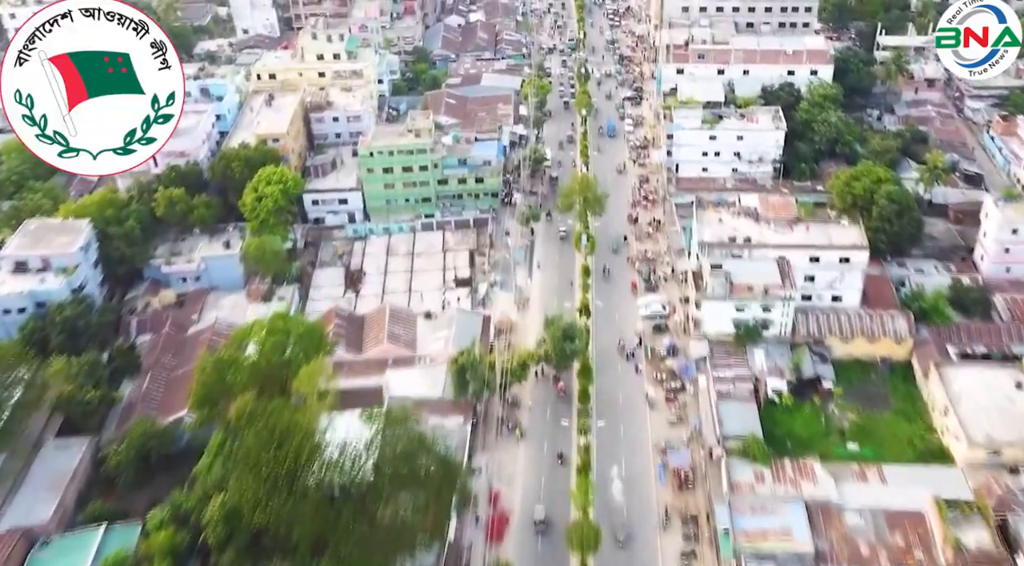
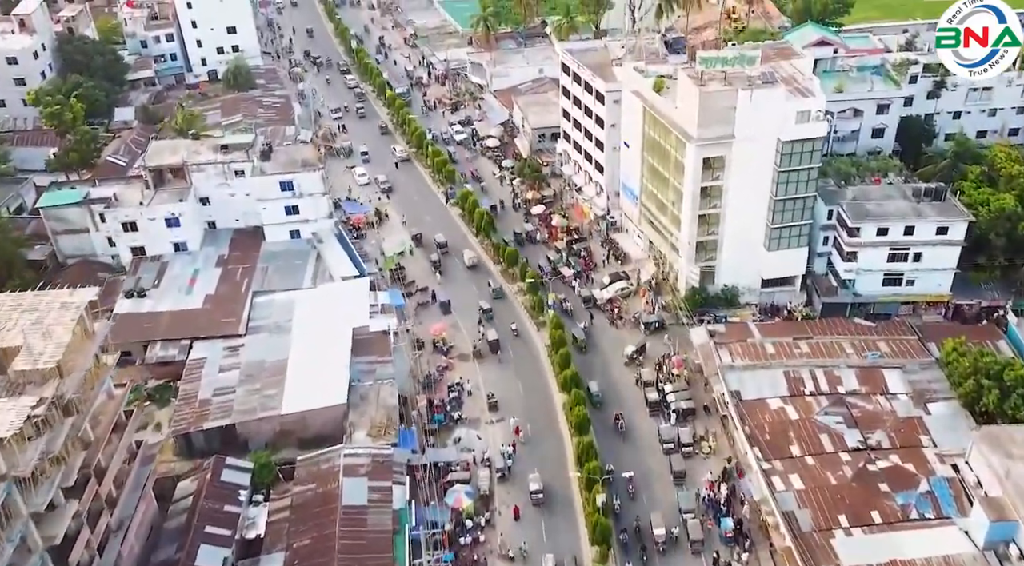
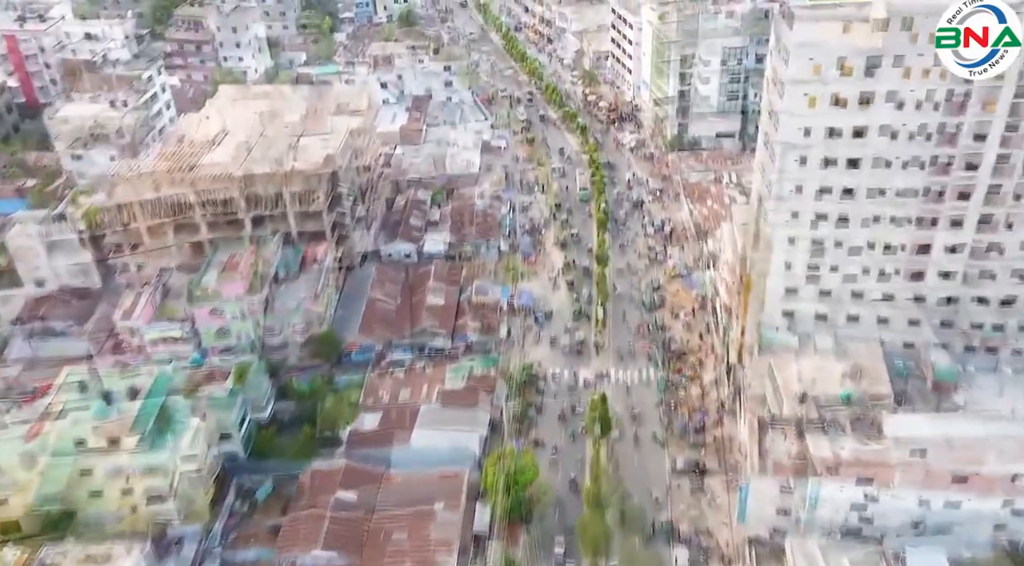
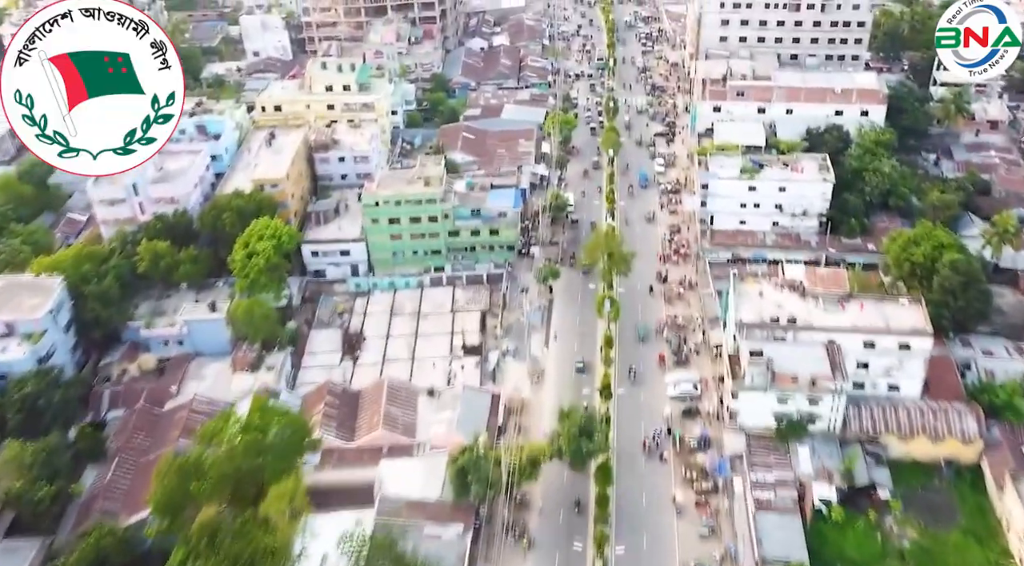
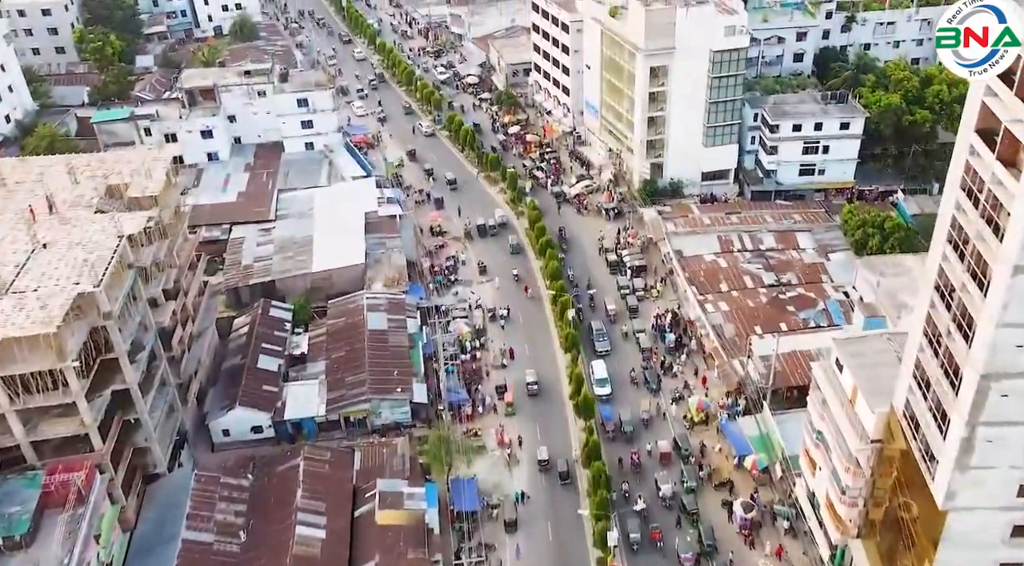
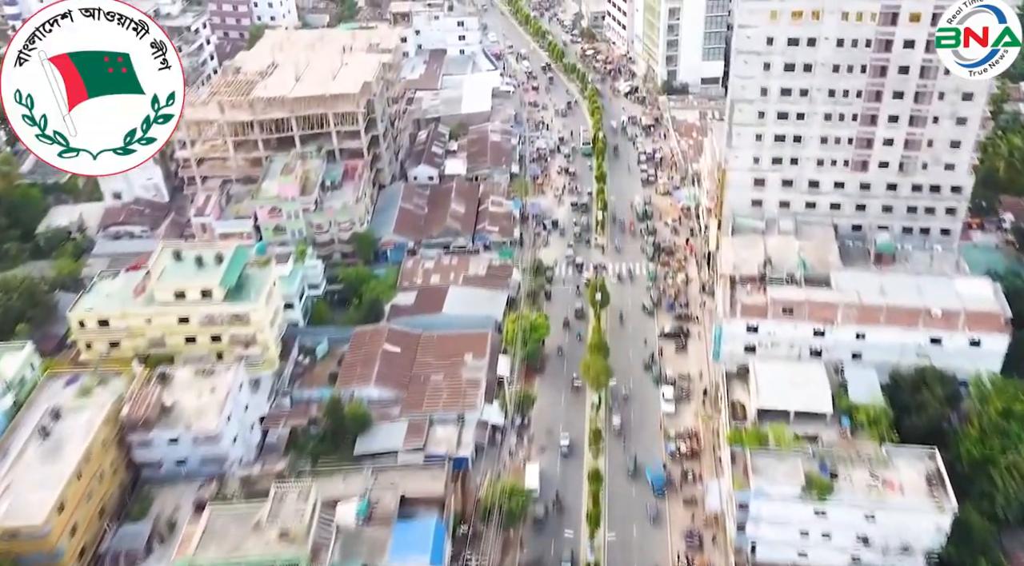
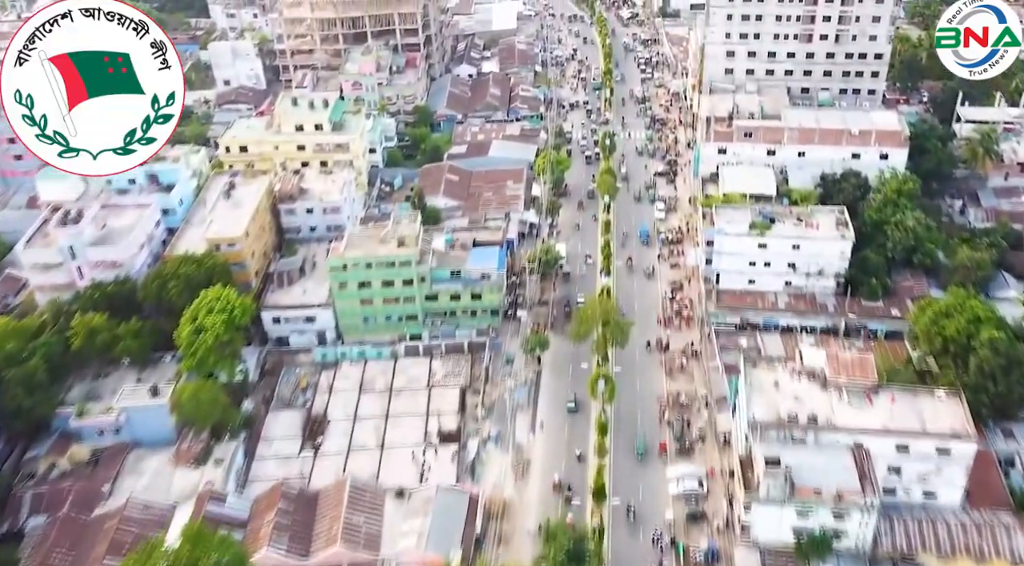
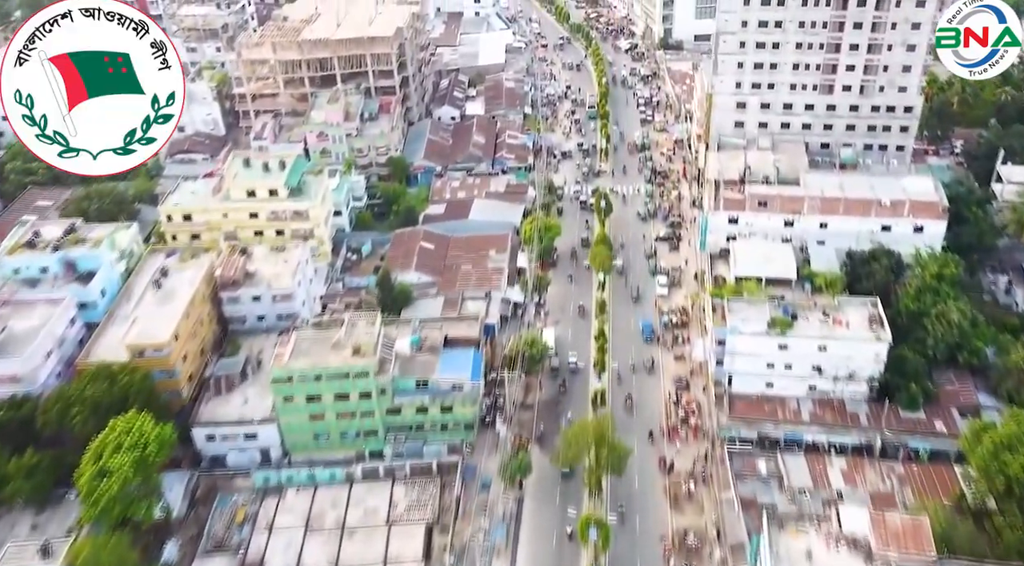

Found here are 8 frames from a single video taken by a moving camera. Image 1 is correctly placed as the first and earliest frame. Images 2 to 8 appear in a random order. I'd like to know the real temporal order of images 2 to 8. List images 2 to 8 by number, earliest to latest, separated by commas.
4, 7, 8, 6, 3, 5, 2
